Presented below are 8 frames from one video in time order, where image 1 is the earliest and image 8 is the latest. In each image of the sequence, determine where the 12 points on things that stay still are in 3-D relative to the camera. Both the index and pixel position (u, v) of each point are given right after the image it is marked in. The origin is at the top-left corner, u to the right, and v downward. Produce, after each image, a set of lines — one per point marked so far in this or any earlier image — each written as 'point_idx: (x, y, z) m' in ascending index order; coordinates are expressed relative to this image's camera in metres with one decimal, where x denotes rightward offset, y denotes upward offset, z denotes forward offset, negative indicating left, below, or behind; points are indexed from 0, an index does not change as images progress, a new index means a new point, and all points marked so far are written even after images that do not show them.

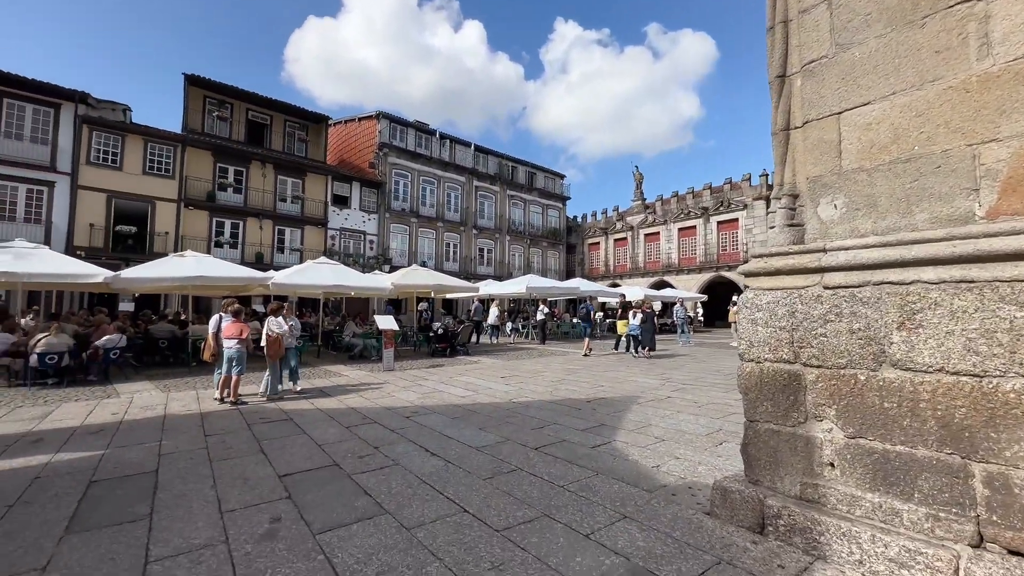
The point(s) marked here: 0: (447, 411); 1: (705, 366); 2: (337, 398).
0: (-0.9, -1.6, +5.9) m
1: (+4.2, -1.7, +9.8) m
2: (-2.7, -1.7, +6.9) m
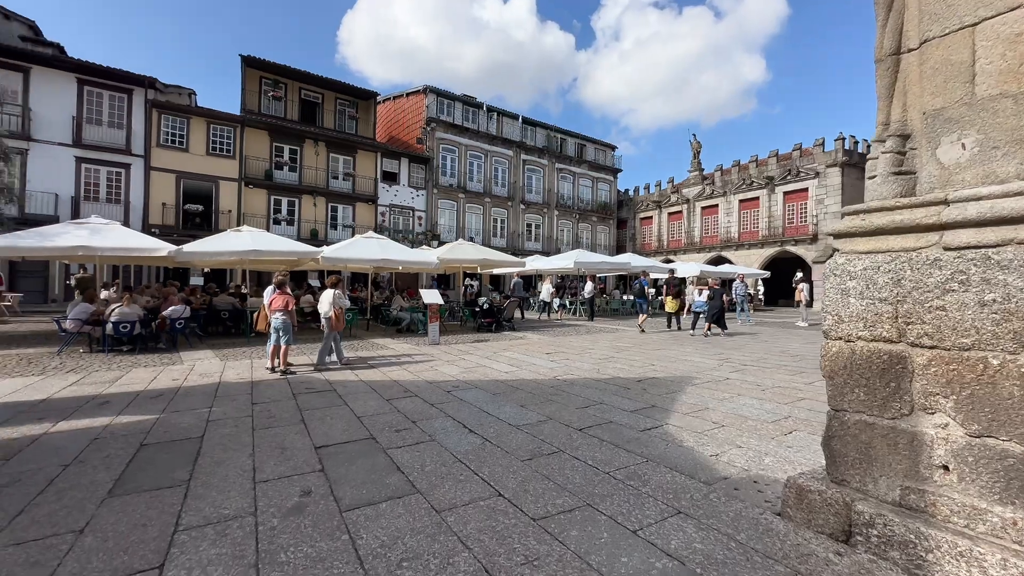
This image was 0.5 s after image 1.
0: (-0.3, -1.3, +5.7) m
1: (+5.2, -1.2, +9.1) m
2: (-2.0, -1.3, +7.0) m
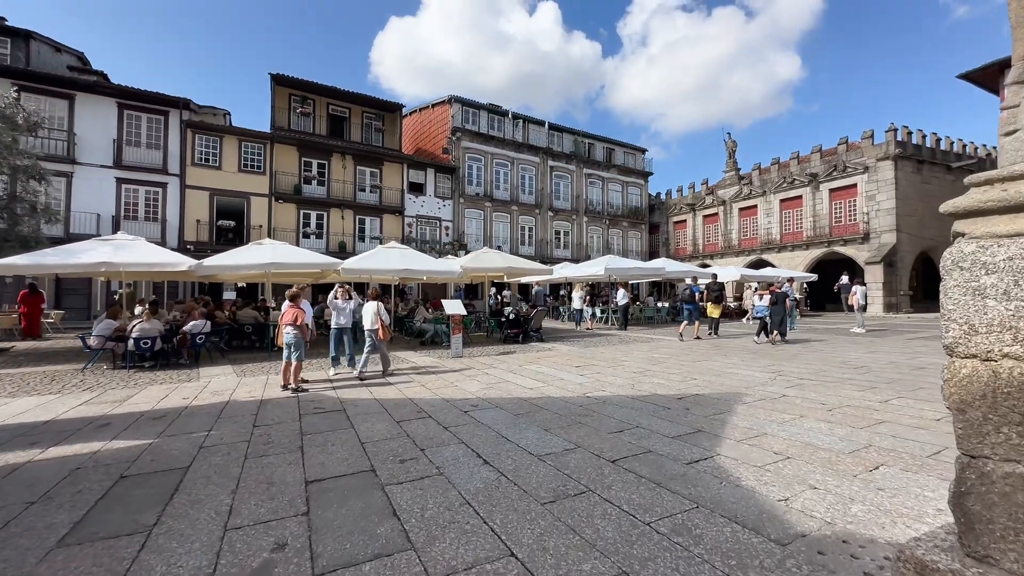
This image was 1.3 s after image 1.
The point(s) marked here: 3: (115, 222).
0: (0.0, -1.4, +5.2) m
1: (+5.7, -1.2, +8.1) m
2: (-1.7, -1.4, +6.5) m
3: (-14.7, +2.4, +16.6) m
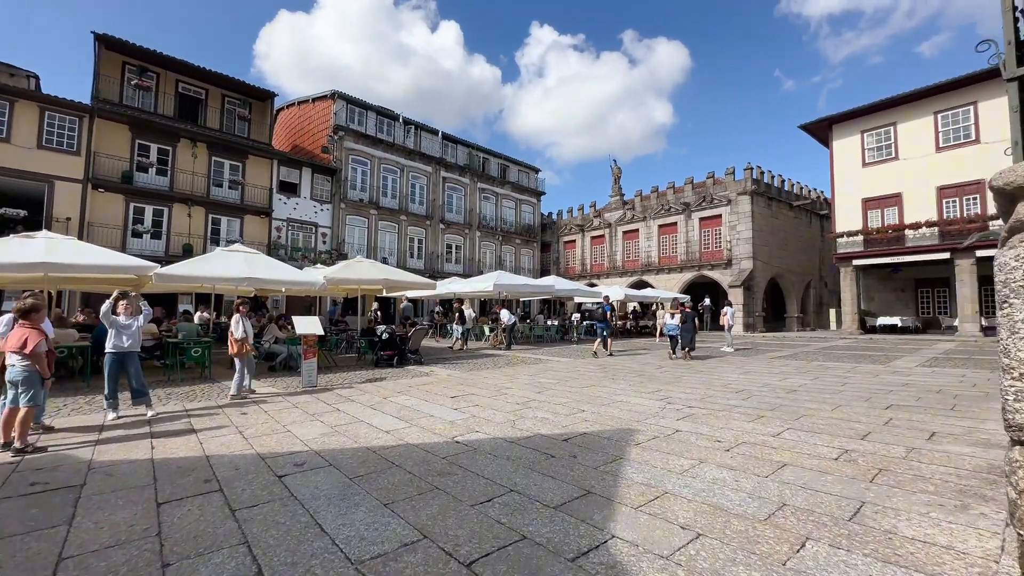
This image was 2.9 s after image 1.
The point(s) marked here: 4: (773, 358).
0: (-1.4, -1.5, +3.8) m
1: (+3.5, -1.6, +8.0) m
2: (-3.3, -1.6, +4.8) m
3: (-18.2, +2.3, +11.7) m
4: (+6.6, -1.8, +11.4) m
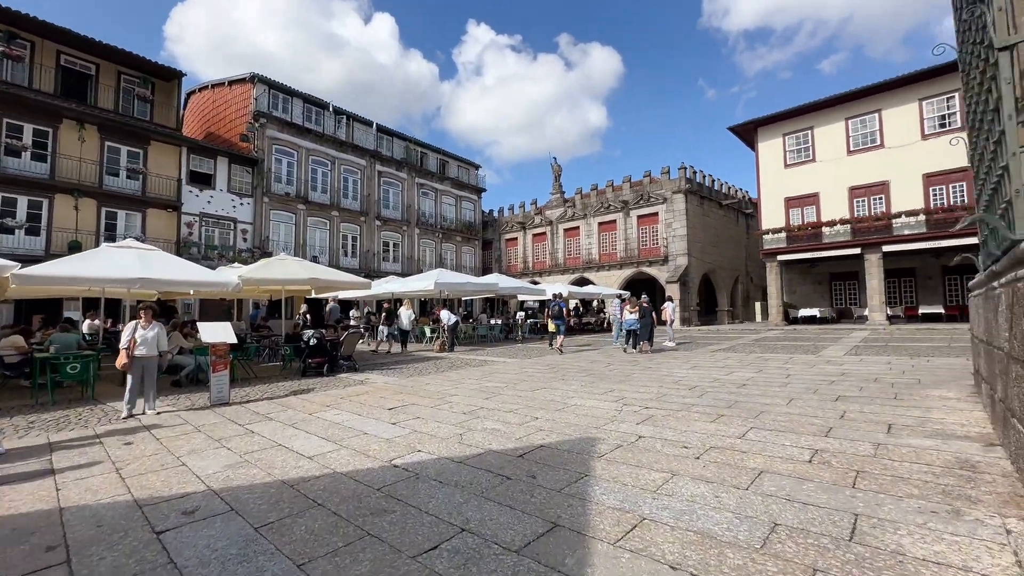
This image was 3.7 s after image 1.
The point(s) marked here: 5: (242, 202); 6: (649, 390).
0: (-1.7, -1.5, +3.1) m
1: (+2.5, -1.5, +7.9) m
2: (-3.8, -1.6, +3.8) m
3: (-19.5, +2.1, +8.7) m
4: (+5.2, -1.6, +11.6) m
5: (-11.7, +3.7, +19.6) m
6: (+2.0, -1.5, +6.5) m
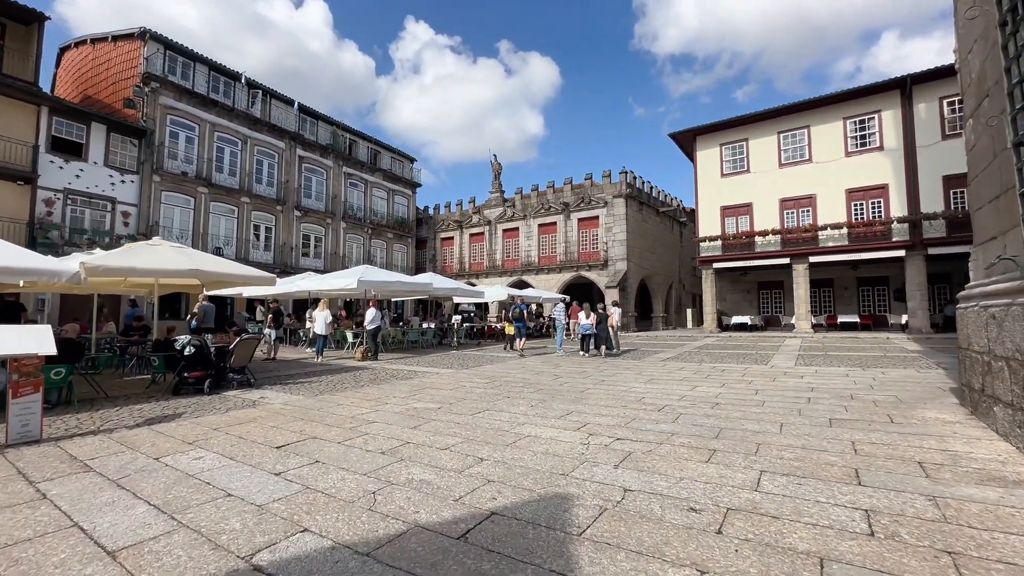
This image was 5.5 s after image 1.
0: (-2.0, -1.4, +1.5) m
1: (+1.6, -1.6, +6.9) m
2: (-4.1, -1.5, +1.9) m
3: (-20.2, +2.5, +4.5) m
4: (+3.7, -1.8, +11.0) m
5: (-14.1, +3.9, +16.4) m
6: (+1.2, -1.5, +5.5) m
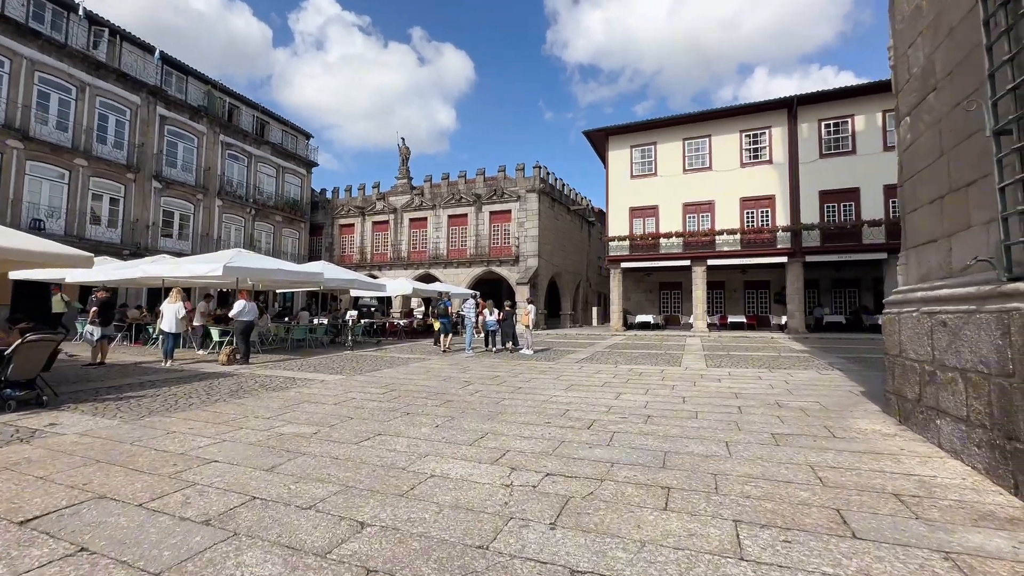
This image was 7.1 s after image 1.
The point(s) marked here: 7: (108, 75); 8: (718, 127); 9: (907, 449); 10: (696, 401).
0: (-2.1, -1.3, 0.0) m
1: (+0.3, -1.5, +6.0) m
2: (-4.2, -1.3, 0.0) m
3: (-20.5, +3.1, -0.8) m
4: (+1.5, -1.7, +10.4) m
5: (-16.9, +4.5, +12.1) m
6: (+0.3, -1.4, +4.5) m
7: (-15.1, +8.0, +16.9) m
8: (+8.8, +6.9, +19.3) m
9: (+3.4, -1.4, +3.9) m
10: (+2.4, -1.5, +6.0) m
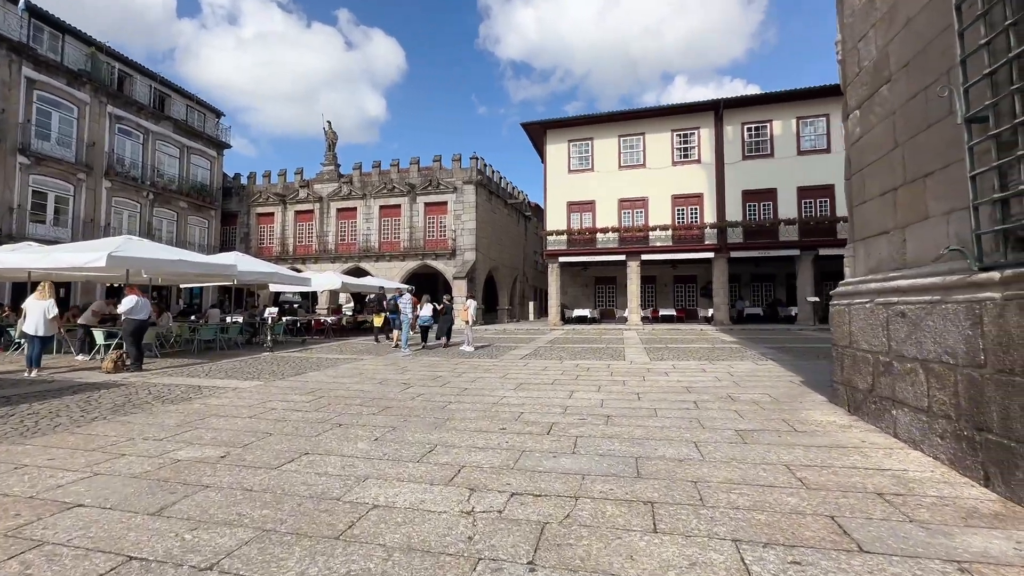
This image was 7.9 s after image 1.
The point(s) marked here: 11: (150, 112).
0: (-1.8, -1.3, -0.8) m
1: (-0.4, -1.4, +5.5) m
2: (-3.9, -1.3, -1.1) m
3: (-19.9, +3.1, -4.3) m
4: (+0.2, -1.6, +10.1) m
5: (-18.2, +4.6, +8.9) m
6: (-0.2, -1.4, +4.0) m
7: (-17.2, +8.2, +13.9) m
8: (+6.1, +7.1, +19.8) m
9: (+3.0, -1.3, +3.8) m
10: (+1.8, -1.4, +5.8) m
11: (-16.0, +7.8, +19.9) m
